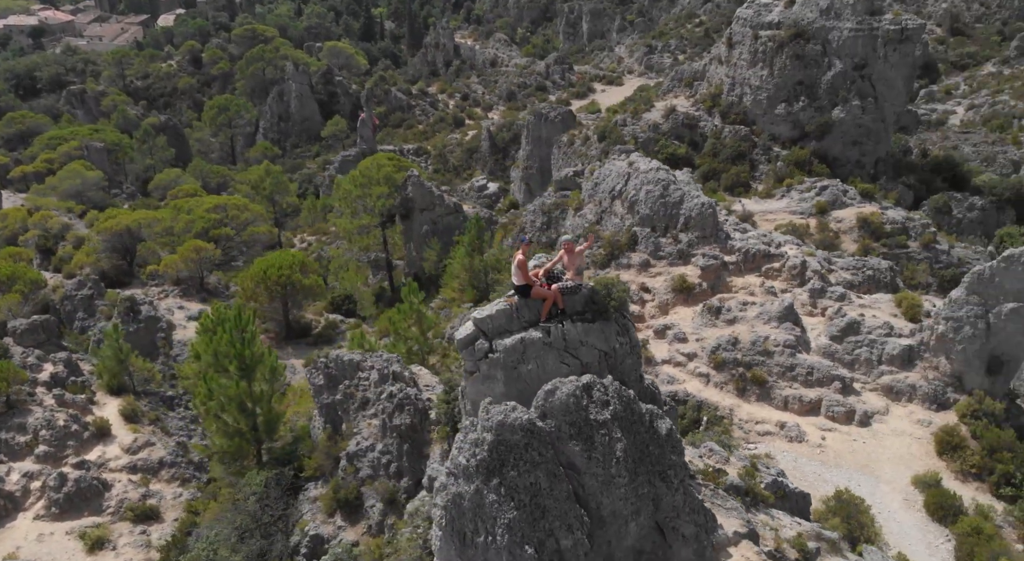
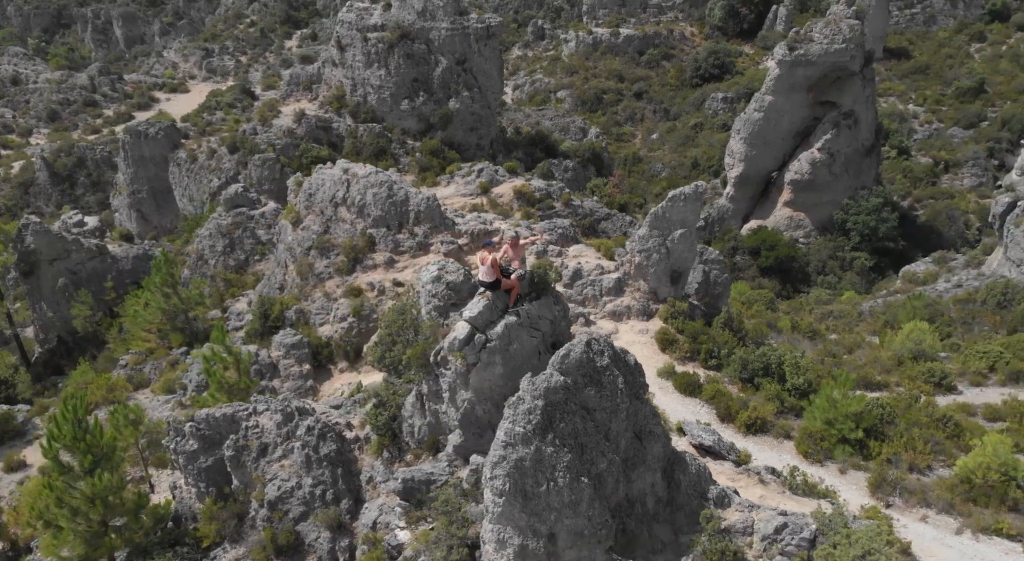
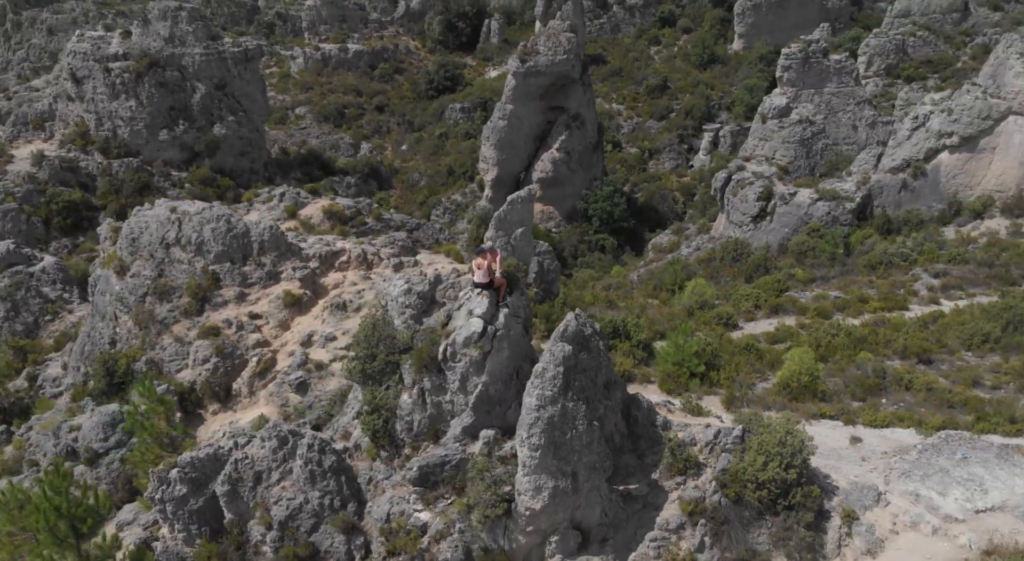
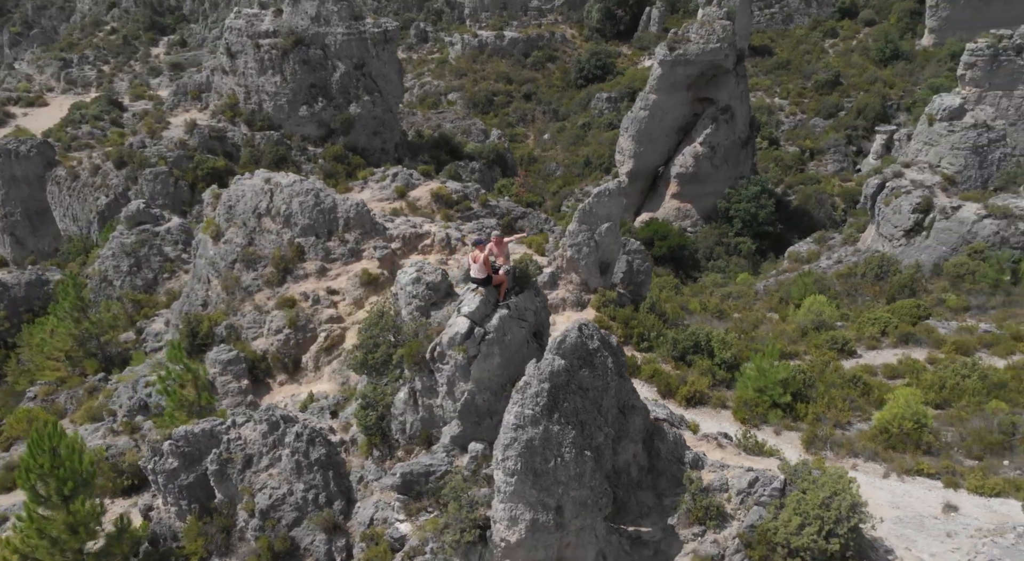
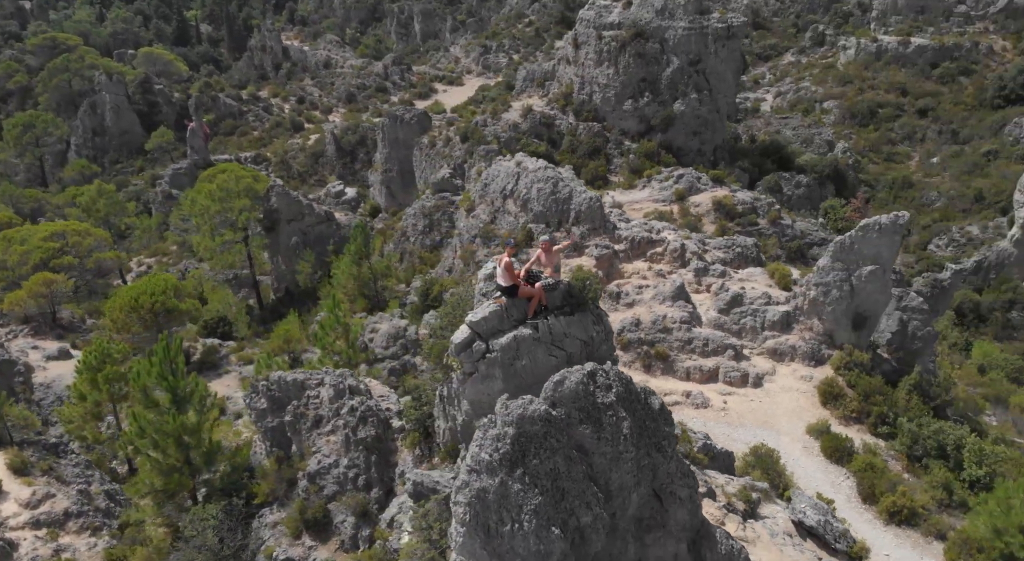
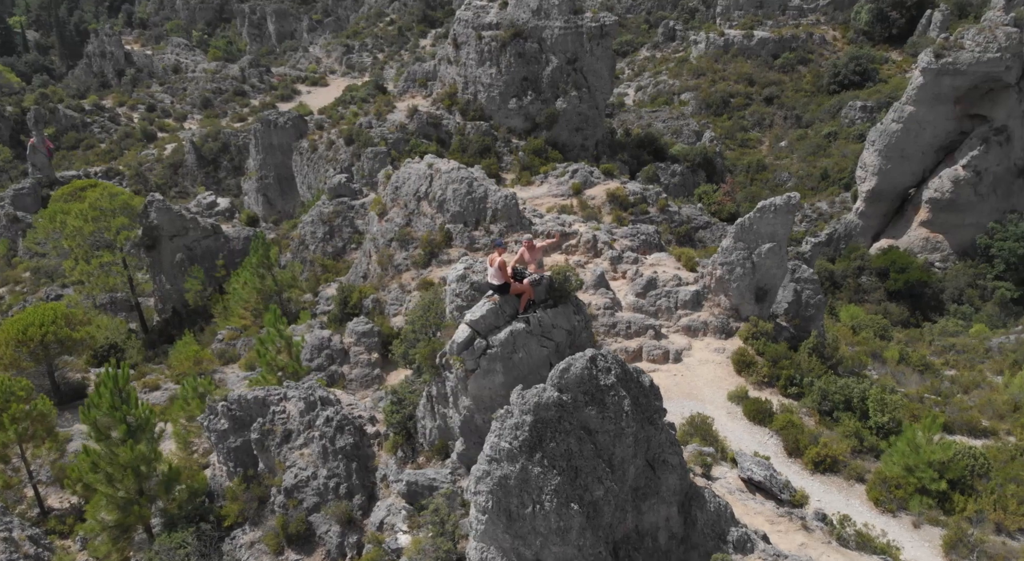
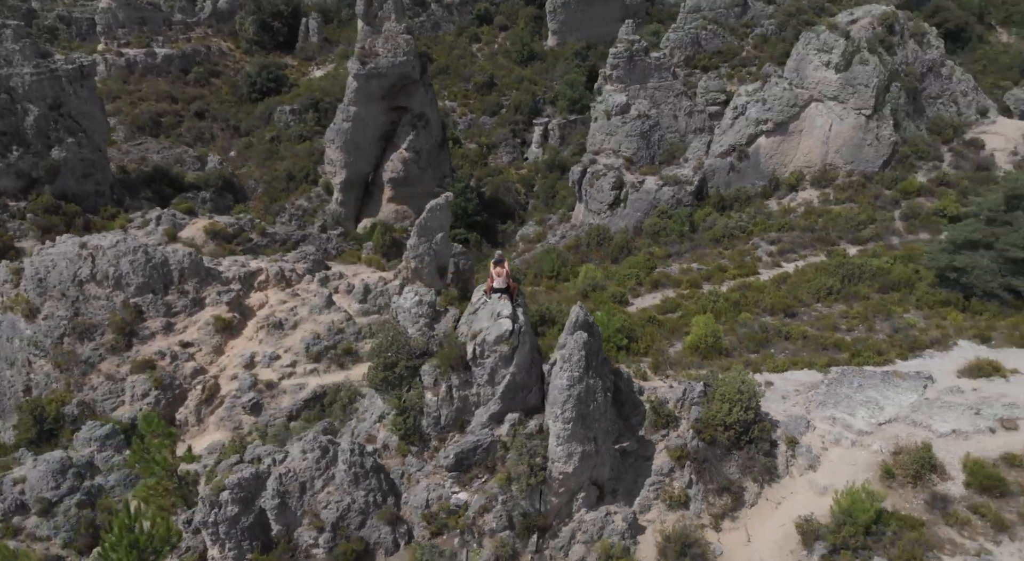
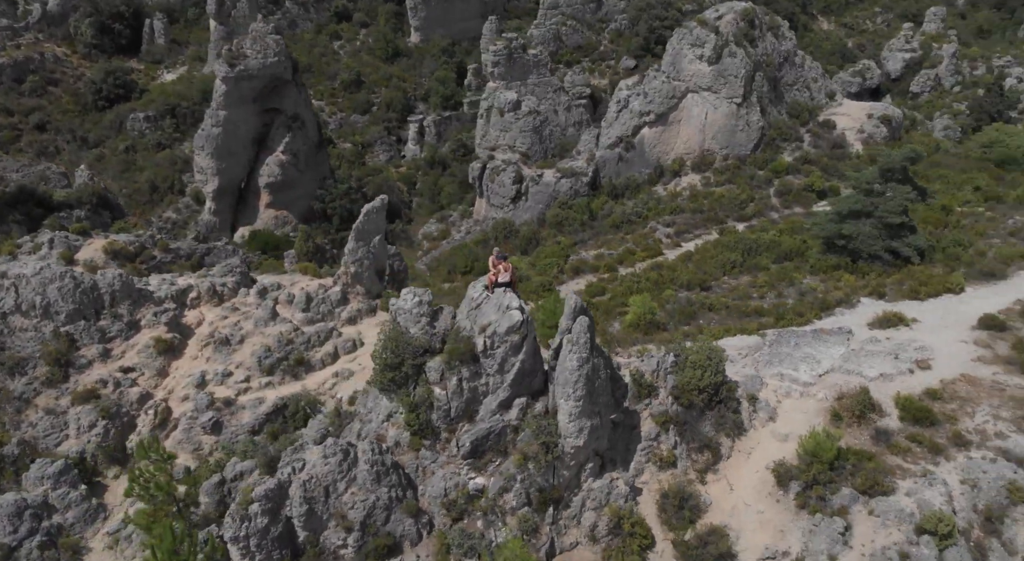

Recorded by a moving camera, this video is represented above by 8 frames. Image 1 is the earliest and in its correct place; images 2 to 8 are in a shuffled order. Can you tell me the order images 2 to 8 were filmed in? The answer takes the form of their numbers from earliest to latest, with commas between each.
5, 6, 2, 4, 3, 7, 8
